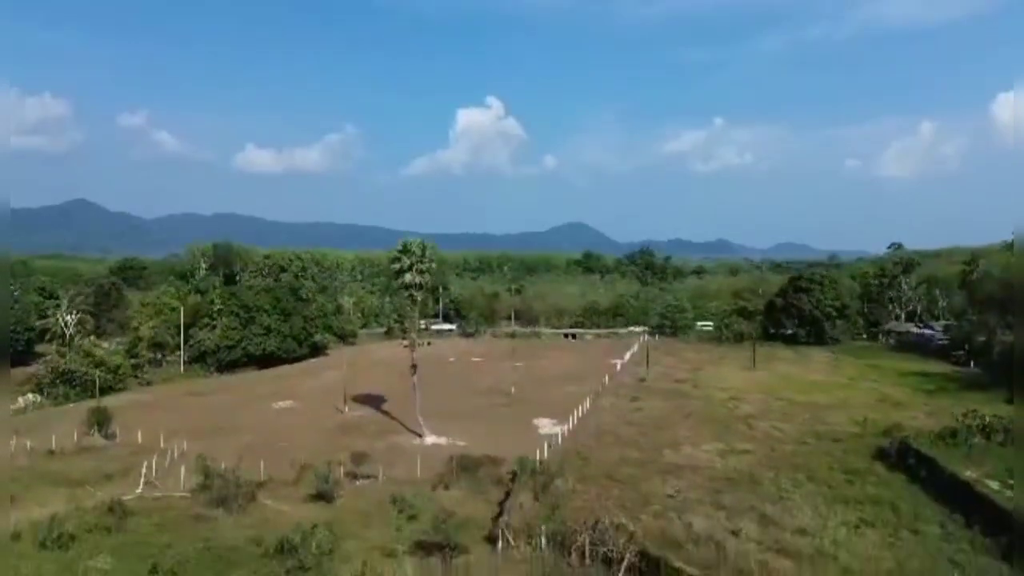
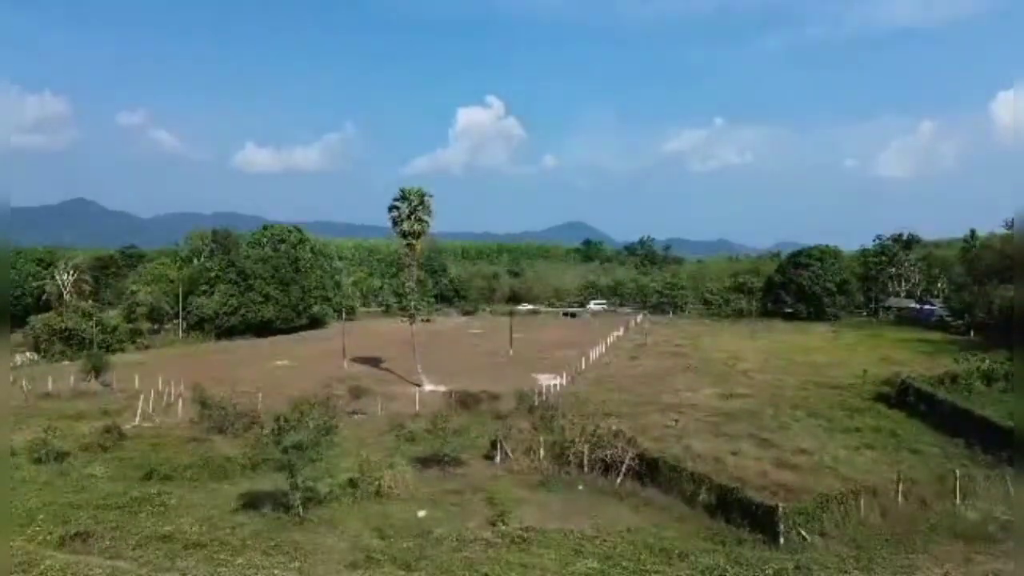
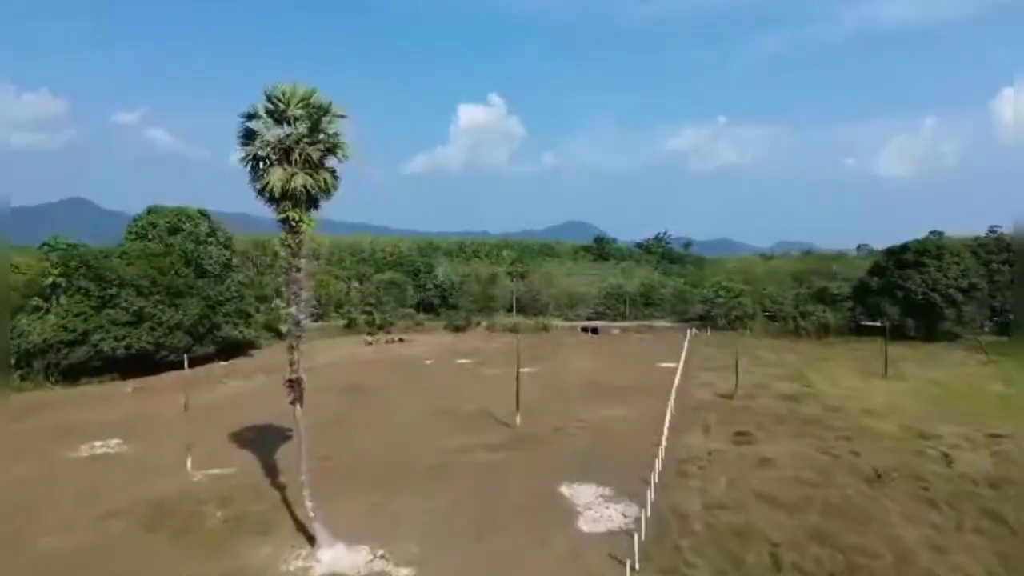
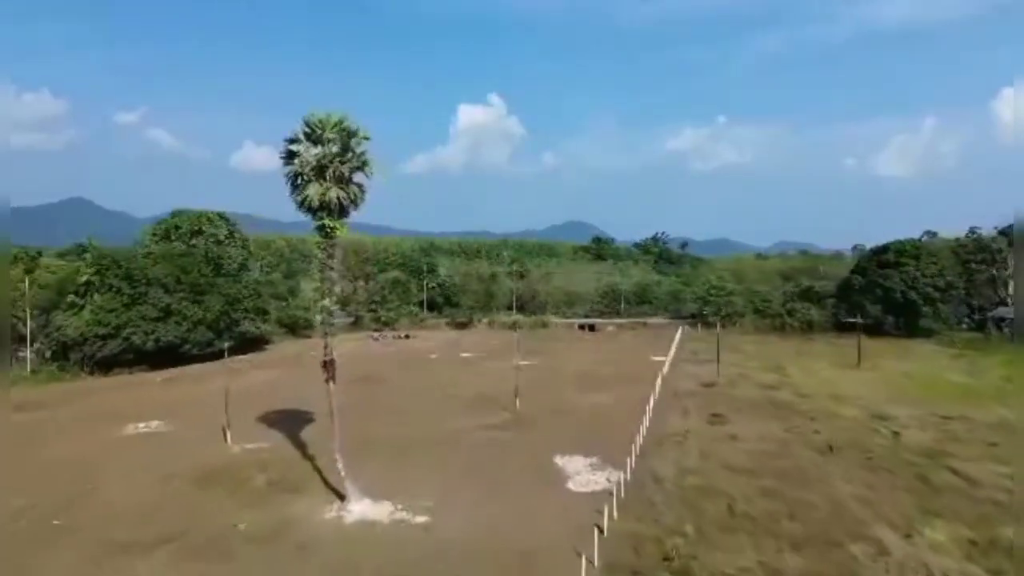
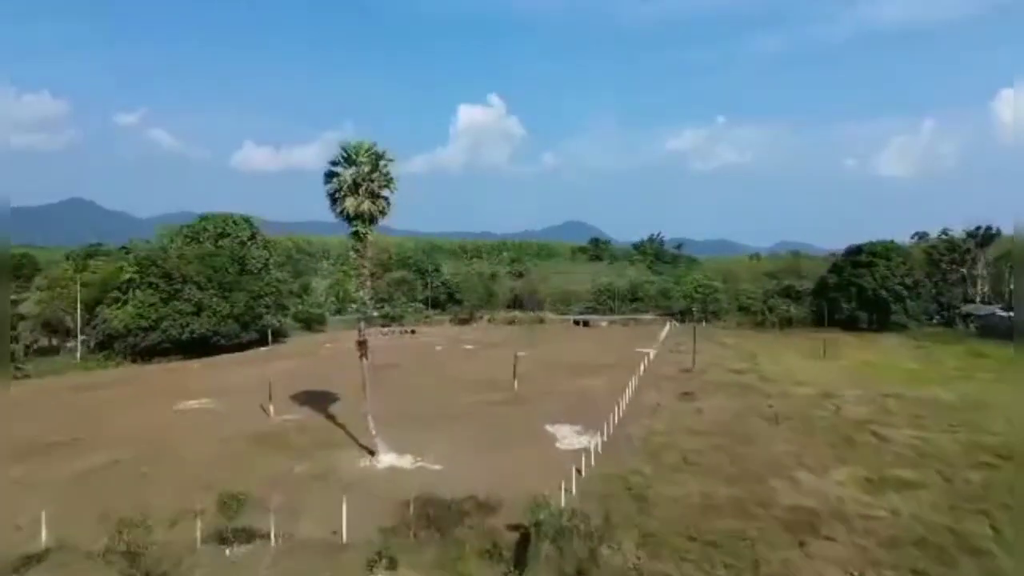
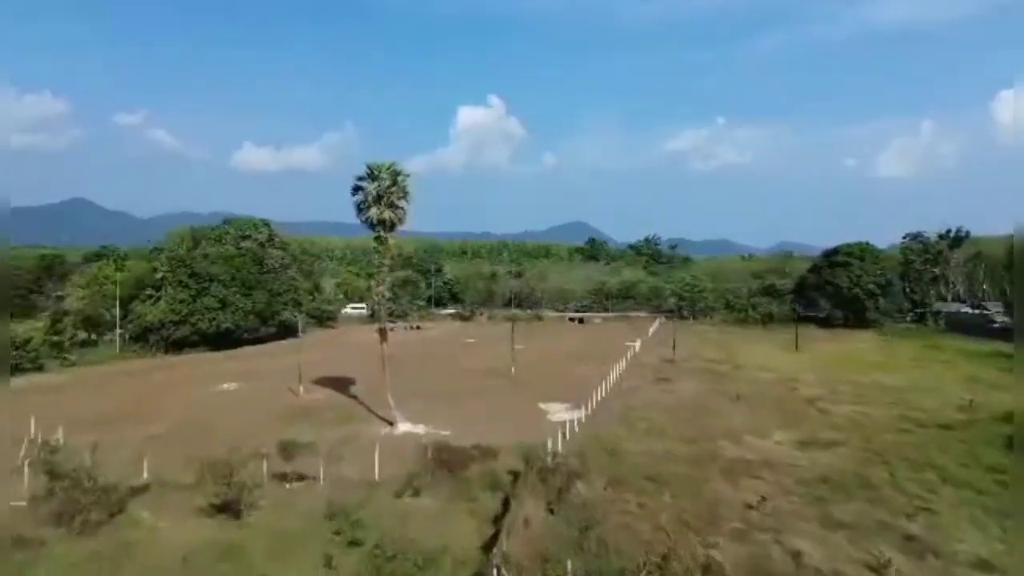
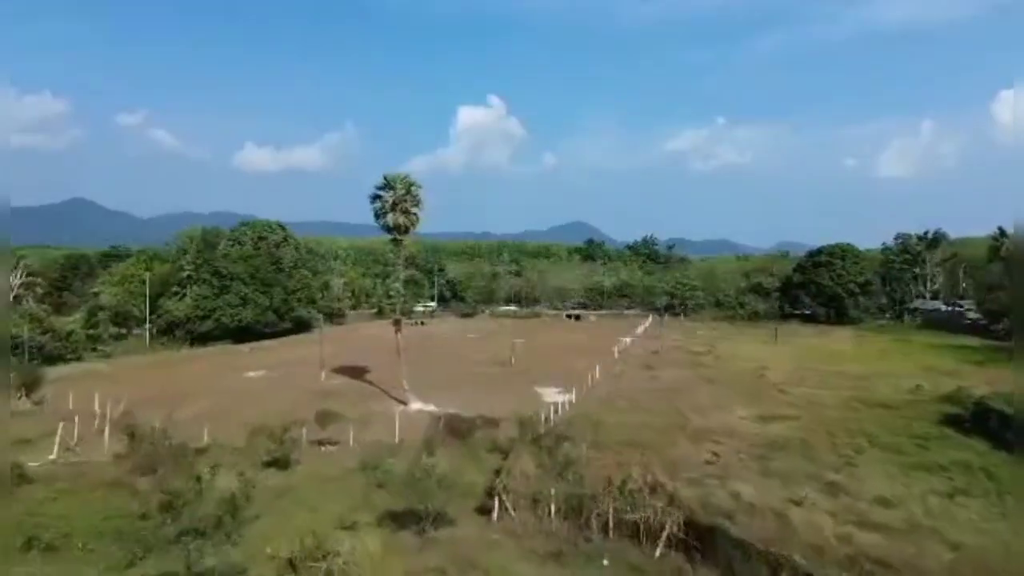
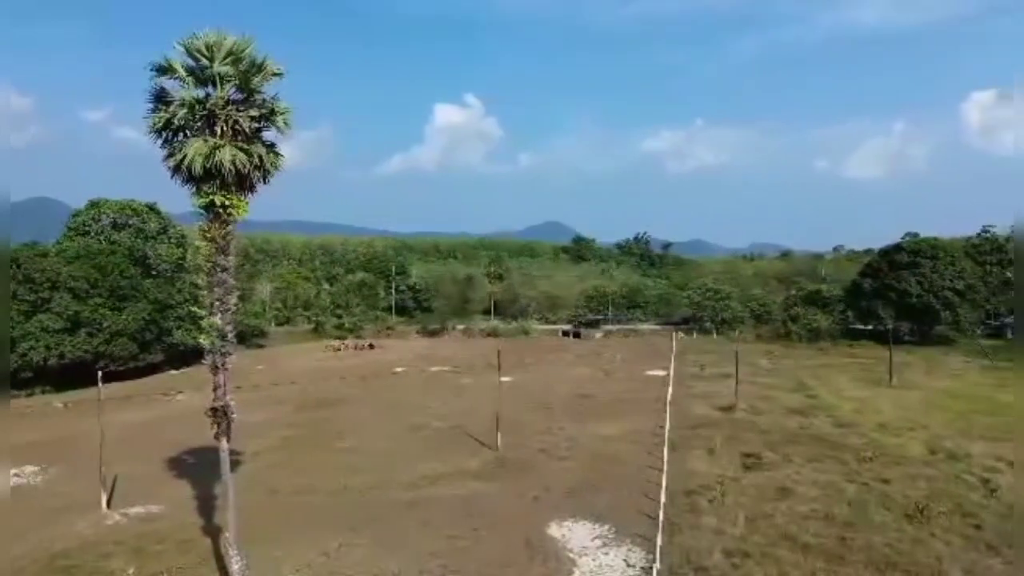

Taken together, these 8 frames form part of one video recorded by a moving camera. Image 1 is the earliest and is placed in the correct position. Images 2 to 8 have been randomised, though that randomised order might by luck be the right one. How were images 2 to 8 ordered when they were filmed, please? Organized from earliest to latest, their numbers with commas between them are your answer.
2, 7, 6, 5, 4, 3, 8
